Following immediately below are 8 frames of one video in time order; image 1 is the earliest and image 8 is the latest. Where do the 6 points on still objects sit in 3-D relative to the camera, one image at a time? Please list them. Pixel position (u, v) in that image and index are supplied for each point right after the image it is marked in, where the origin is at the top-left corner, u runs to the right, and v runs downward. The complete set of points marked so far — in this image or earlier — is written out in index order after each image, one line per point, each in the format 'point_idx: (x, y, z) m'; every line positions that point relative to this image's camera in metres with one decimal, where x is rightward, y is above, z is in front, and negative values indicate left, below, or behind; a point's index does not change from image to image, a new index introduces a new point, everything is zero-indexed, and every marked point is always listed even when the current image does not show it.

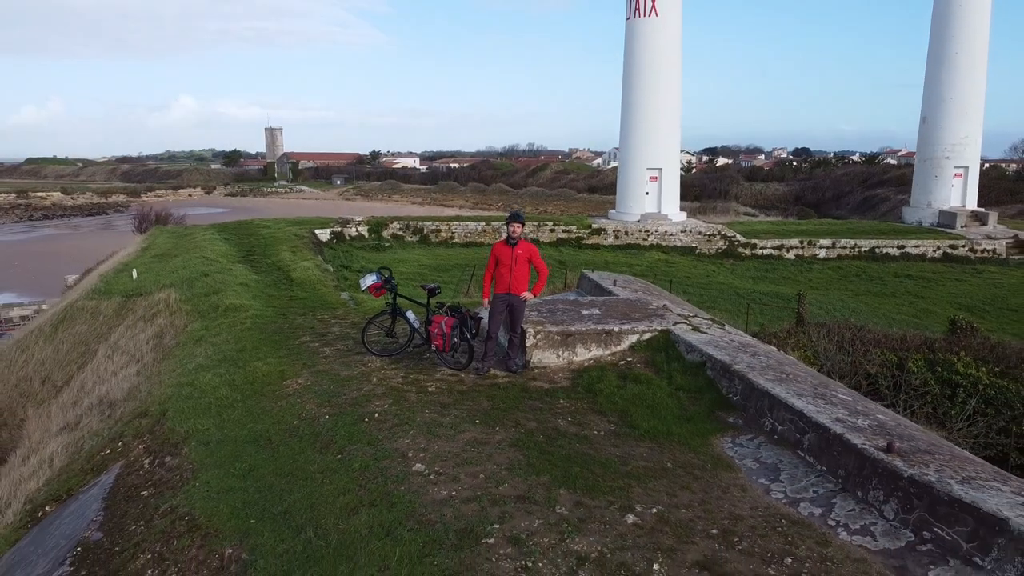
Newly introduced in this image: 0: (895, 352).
0: (+2.9, -0.5, +6.5) m
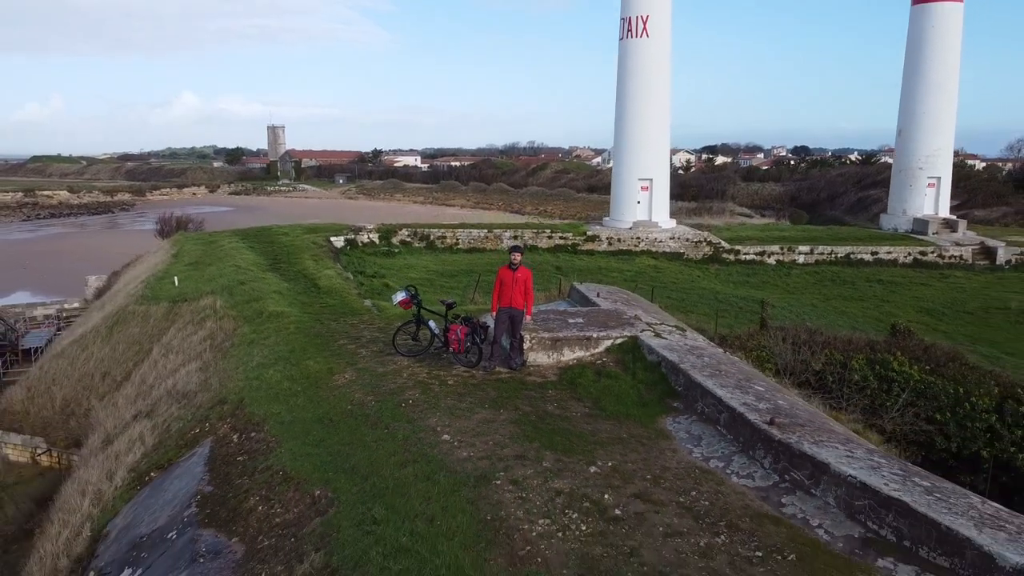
0: (+2.9, -0.6, +7.5) m
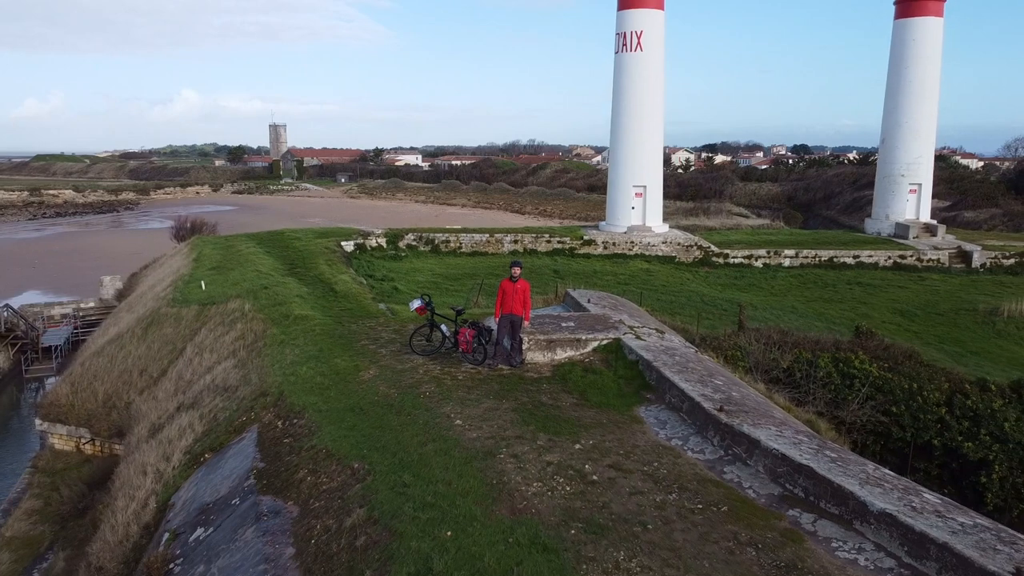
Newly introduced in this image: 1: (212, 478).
0: (+2.9, -0.7, +8.2) m
1: (-1.7, -1.1, +4.8) m
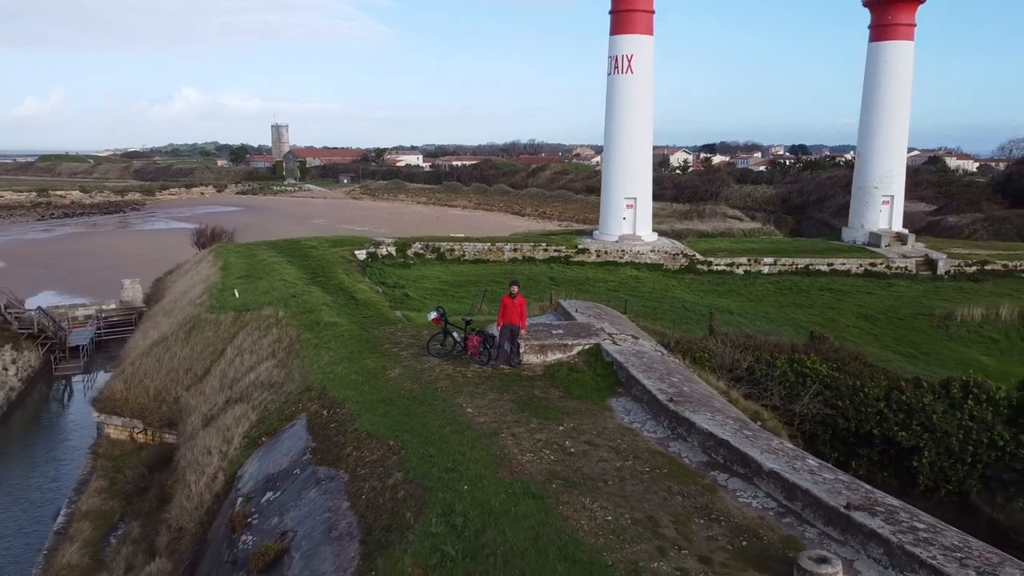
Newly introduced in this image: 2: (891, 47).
0: (+2.9, -0.8, +9.5) m
1: (-1.8, -1.2, +6.1) m
2: (+7.9, +5.1, +17.4) m
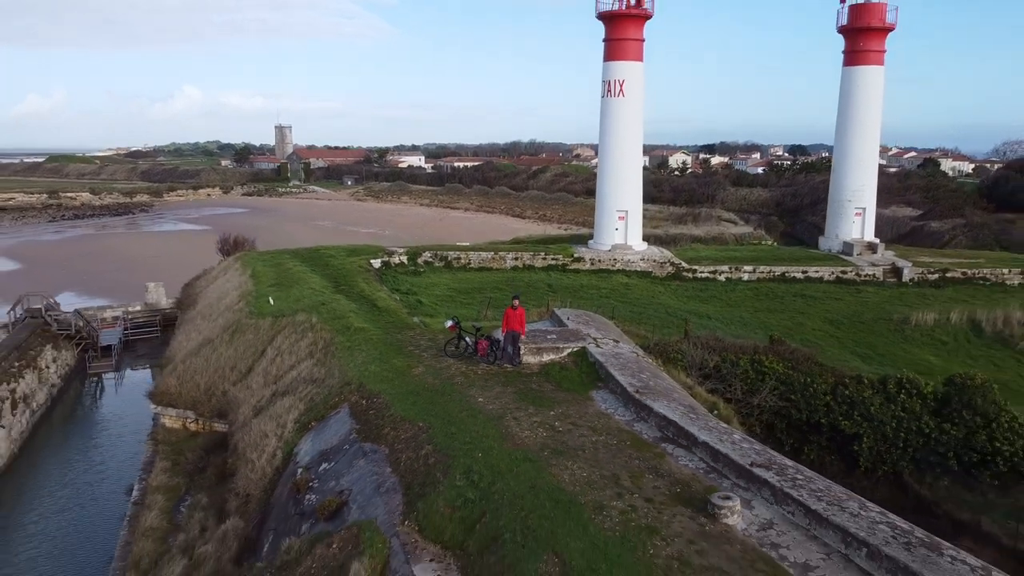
0: (+2.9, -0.9, +11.0) m
1: (-1.7, -1.3, +7.6) m
2: (+8.0, +4.9, +18.8) m
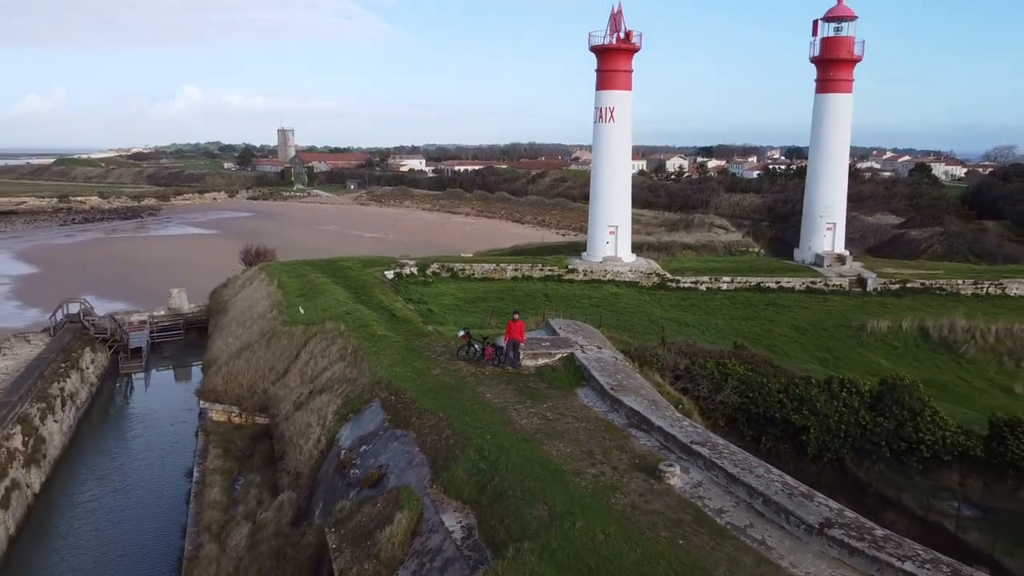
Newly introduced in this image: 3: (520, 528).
0: (+2.9, -1.1, +12.7) m
1: (-1.7, -1.5, +9.4) m
2: (+8.0, +4.7, +20.6) m
3: (+0.1, -1.7, +5.9) m
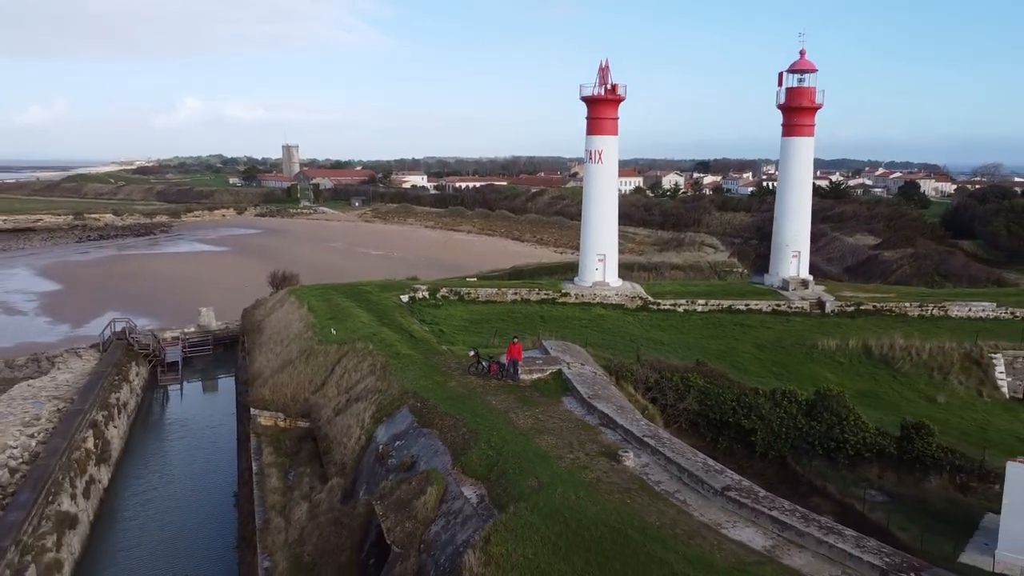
0: (+2.9, -1.6, +15.3) m
1: (-1.7, -2.0, +11.9) m
2: (+8.0, +4.1, +23.3) m
3: (+0.1, -2.1, +8.5) m
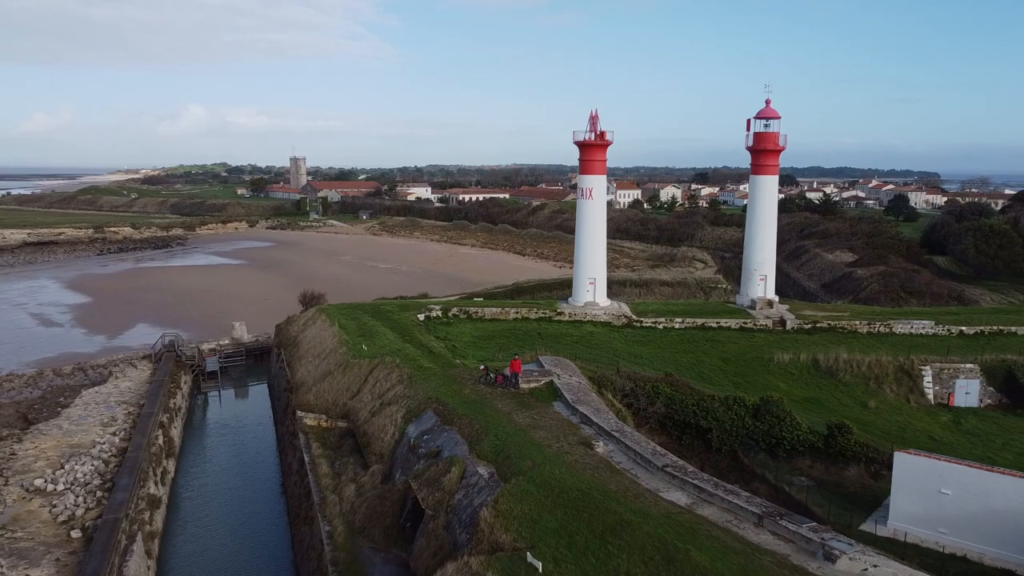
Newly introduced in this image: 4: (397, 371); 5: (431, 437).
0: (+3.0, -2.1, +18.6) m
1: (-1.7, -2.5, +15.2) m
2: (+8.1, +3.5, +26.6) m
3: (+0.1, -2.6, +11.8) m
4: (-2.5, -1.9, +18.2) m
5: (-1.4, -2.6, +14.4) m
